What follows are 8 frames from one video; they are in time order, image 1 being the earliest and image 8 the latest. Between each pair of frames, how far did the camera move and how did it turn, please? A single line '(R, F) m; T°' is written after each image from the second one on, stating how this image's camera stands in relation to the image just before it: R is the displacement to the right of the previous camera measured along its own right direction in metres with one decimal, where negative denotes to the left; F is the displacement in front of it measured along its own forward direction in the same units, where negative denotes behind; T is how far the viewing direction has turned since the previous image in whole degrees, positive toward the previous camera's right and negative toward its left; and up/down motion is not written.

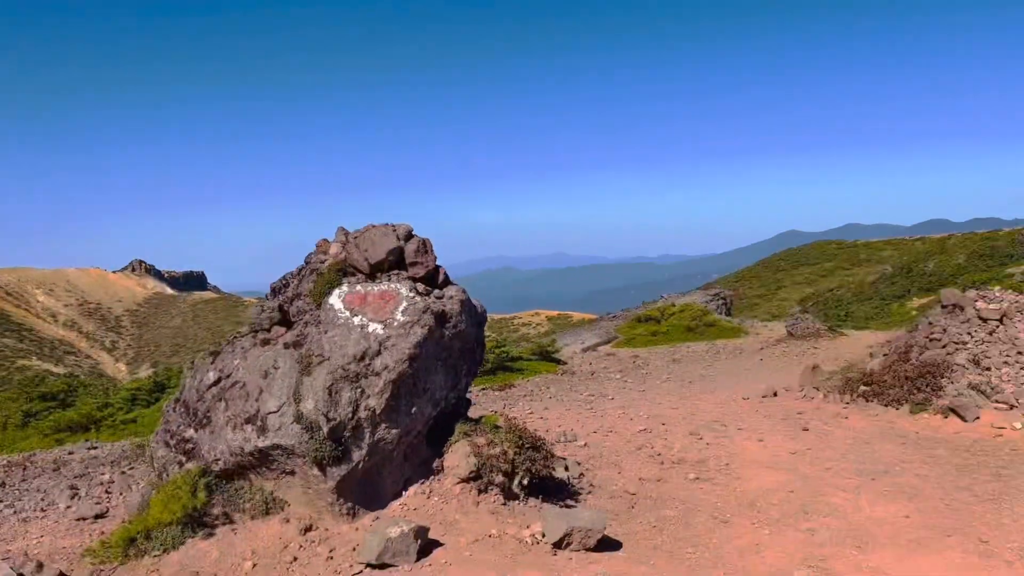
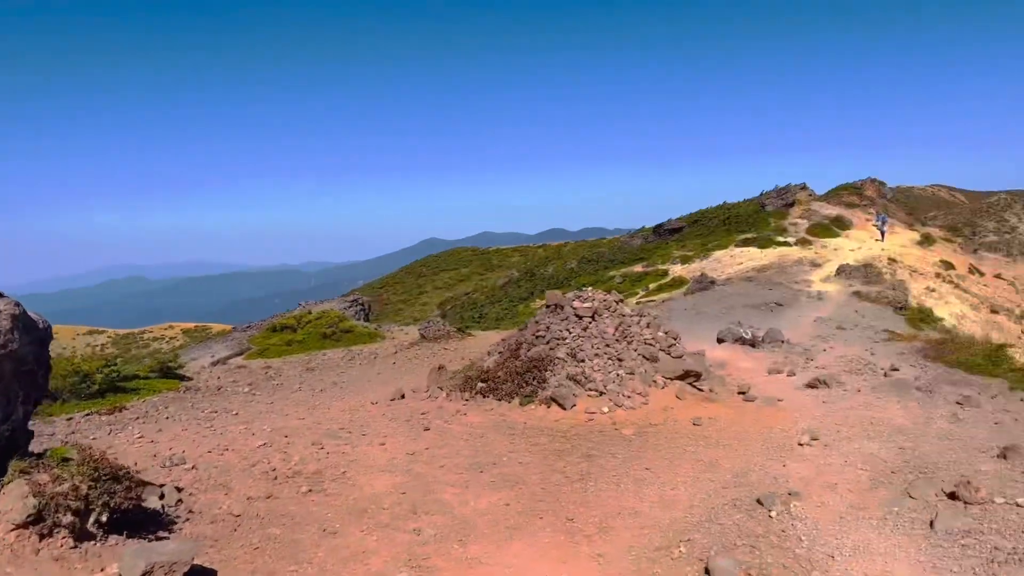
(+2.0, +4.2) m; +35°
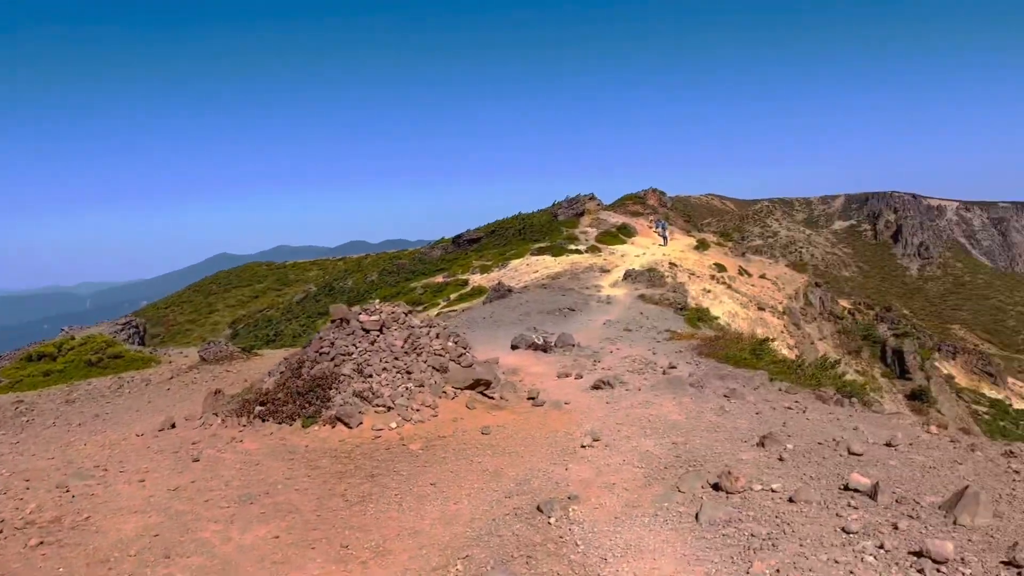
(+0.7, +1.3) m; +19°
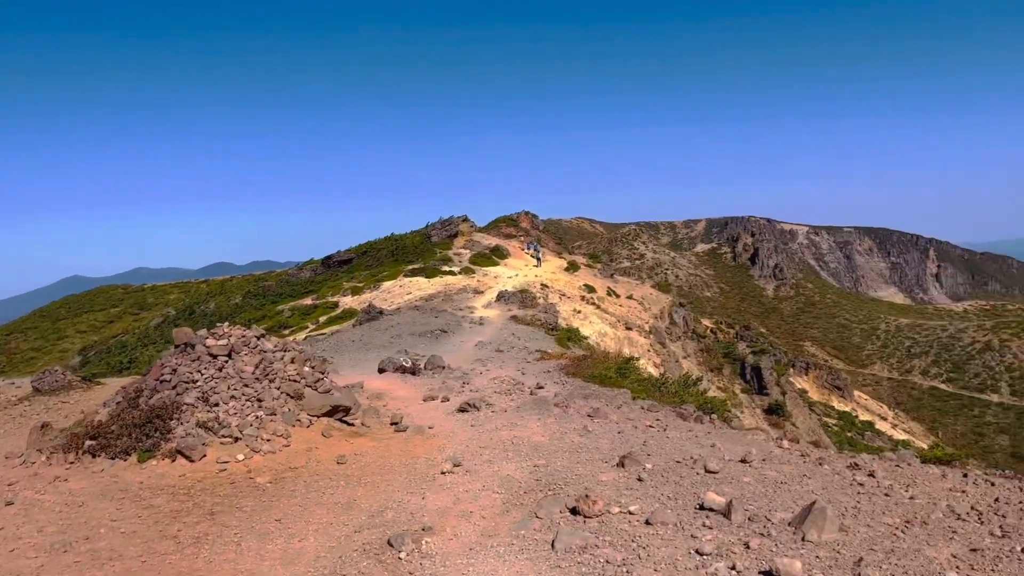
(+0.4, +0.6) m; +12°
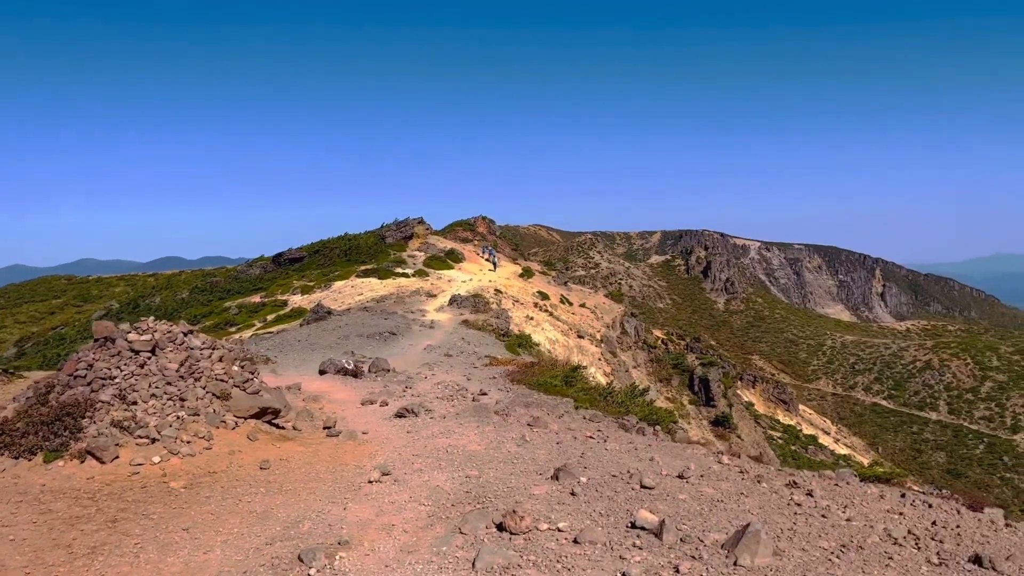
(+0.2, +0.2) m; +4°
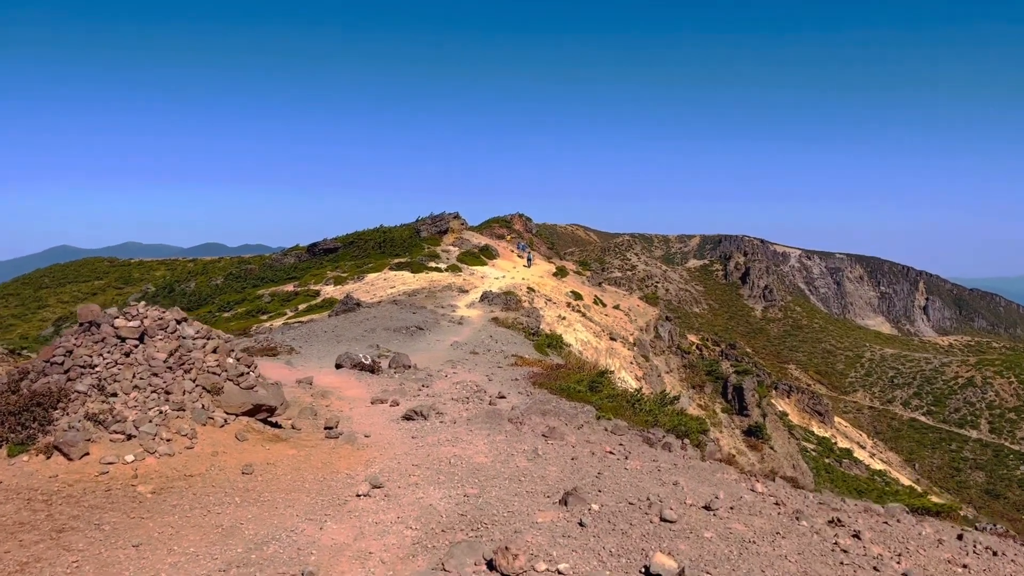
(+0.3, +1.0) m; -3°
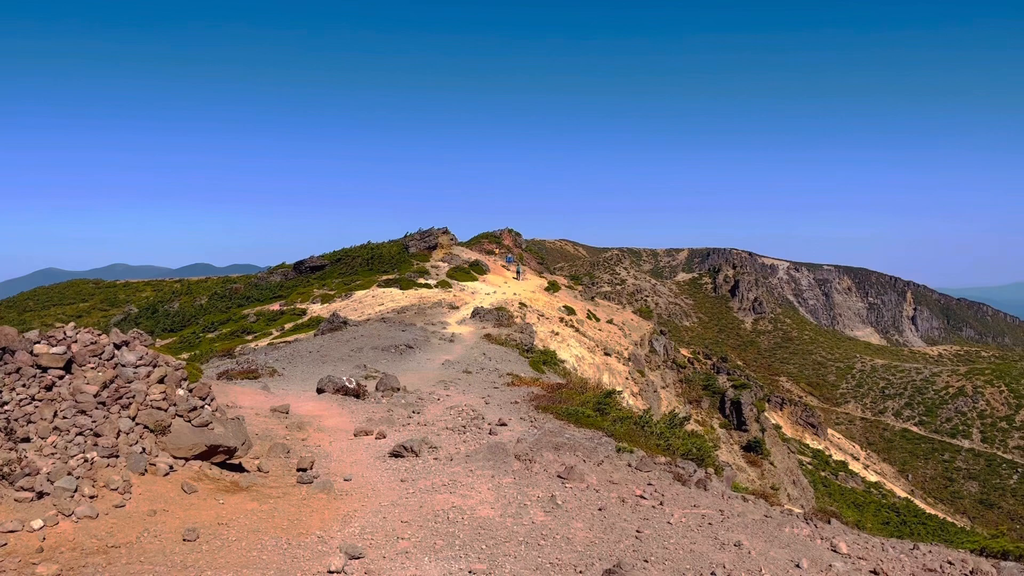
(-0.2, +1.5) m; +1°
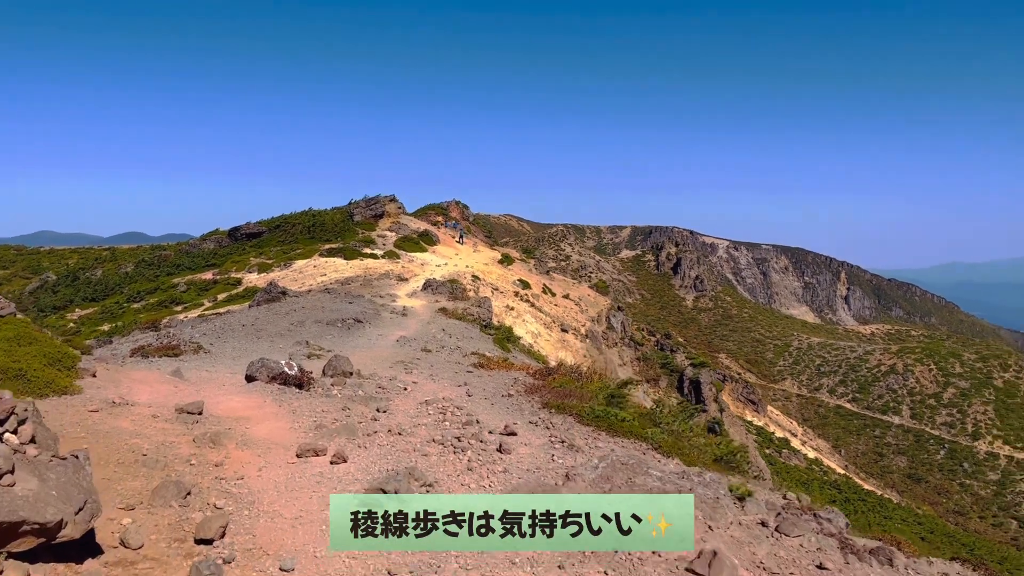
(-1.1, +3.7) m; +6°
